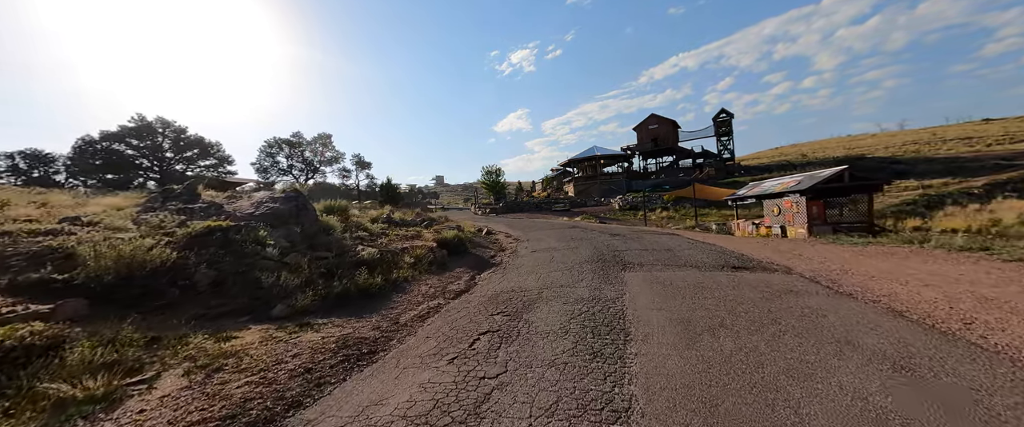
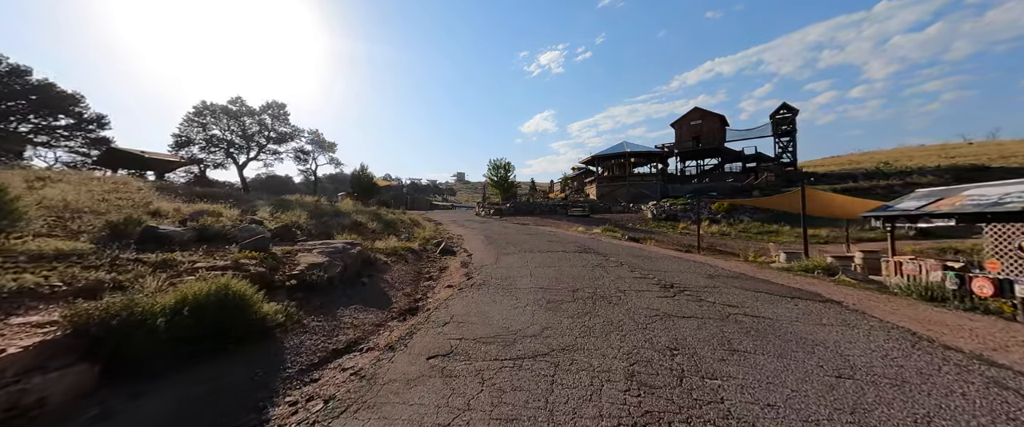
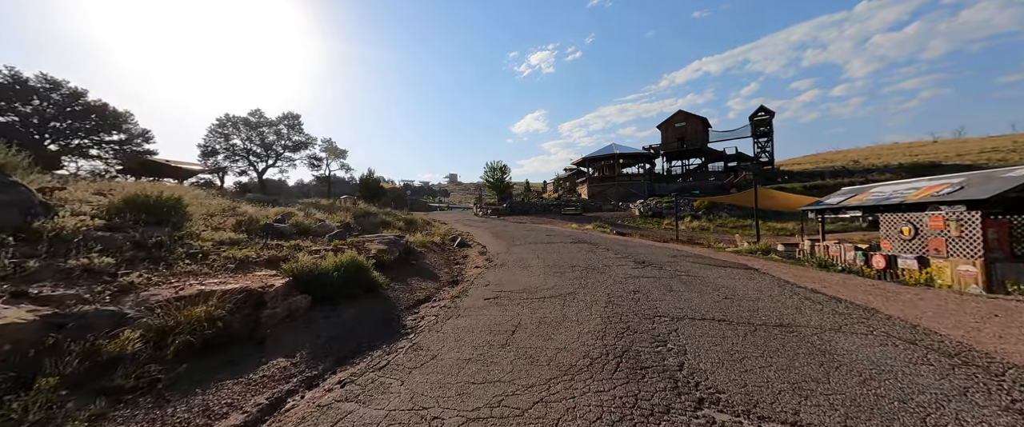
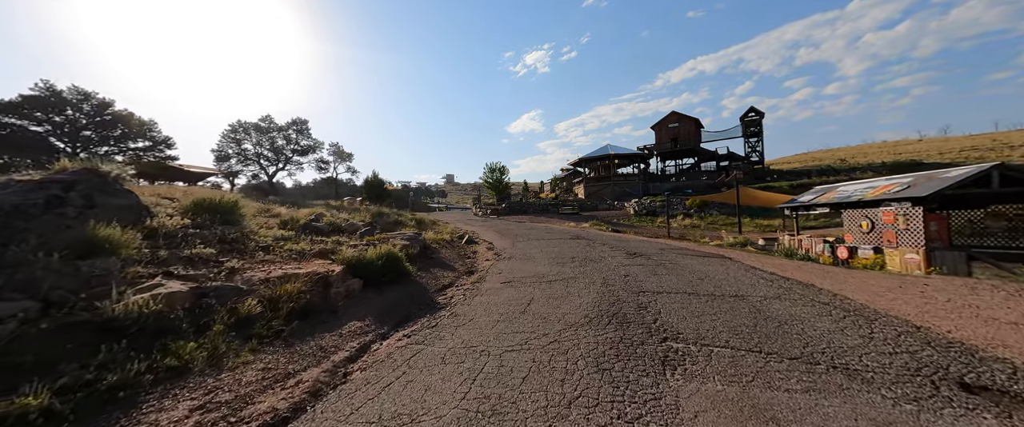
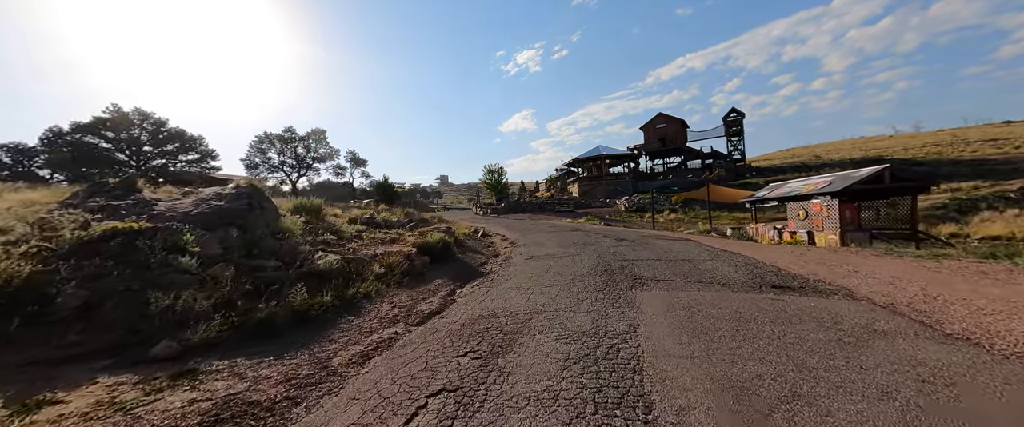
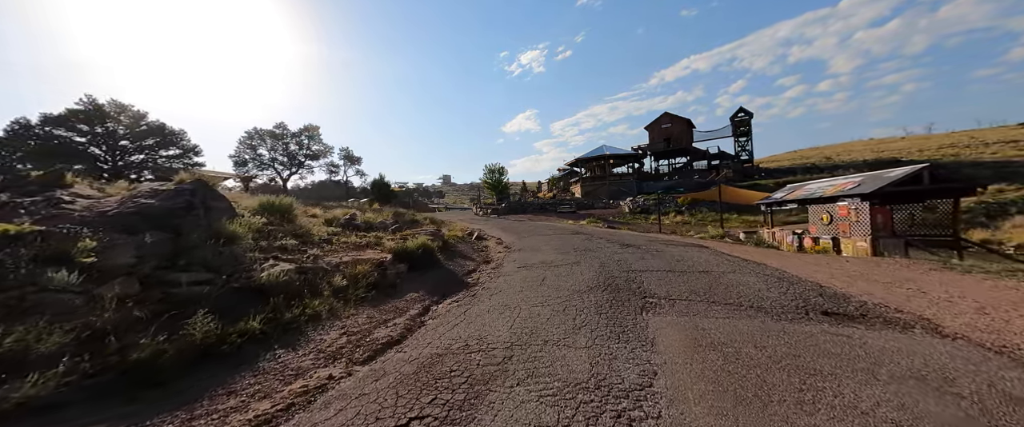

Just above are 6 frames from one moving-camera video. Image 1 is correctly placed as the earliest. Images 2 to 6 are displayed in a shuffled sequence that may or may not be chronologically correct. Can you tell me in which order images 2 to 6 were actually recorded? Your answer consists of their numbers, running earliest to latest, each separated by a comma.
5, 6, 4, 3, 2
